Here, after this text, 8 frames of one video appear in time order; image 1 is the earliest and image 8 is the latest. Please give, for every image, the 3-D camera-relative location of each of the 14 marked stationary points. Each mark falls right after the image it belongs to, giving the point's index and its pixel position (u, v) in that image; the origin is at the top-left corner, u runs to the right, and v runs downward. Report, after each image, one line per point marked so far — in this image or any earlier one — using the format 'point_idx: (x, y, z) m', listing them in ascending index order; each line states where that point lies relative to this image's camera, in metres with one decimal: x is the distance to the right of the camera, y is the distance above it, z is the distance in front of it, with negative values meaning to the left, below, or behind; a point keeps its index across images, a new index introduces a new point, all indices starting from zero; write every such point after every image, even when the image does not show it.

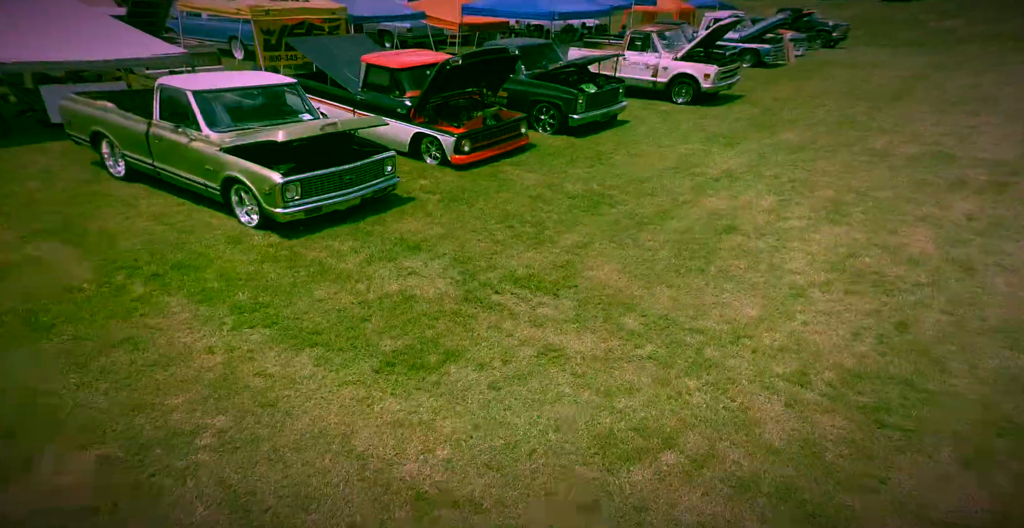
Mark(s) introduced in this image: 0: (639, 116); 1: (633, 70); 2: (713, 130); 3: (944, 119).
0: (+2.7, +3.1, +12.5) m
1: (+3.0, +5.0, +15.0) m
2: (+3.7, +2.4, +11.0) m
3: (+9.1, +3.1, +12.1) m
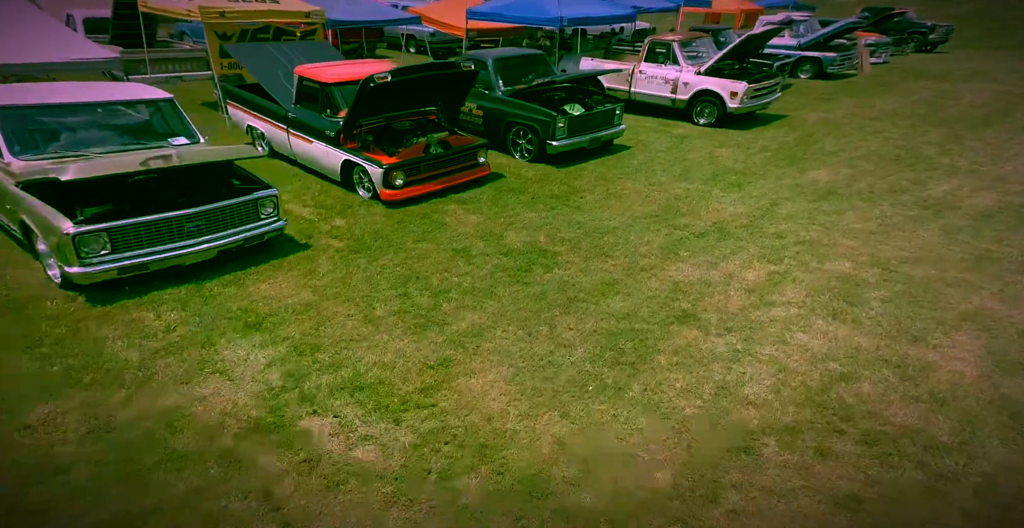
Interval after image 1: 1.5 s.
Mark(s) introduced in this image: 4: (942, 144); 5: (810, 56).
0: (+2.5, +2.3, +11.0) m
1: (+3.1, +4.1, +13.5) m
2: (+3.4, +1.6, +9.5) m
3: (+8.9, +1.9, +10.1) m
4: (+8.5, +2.4, +11.5) m
5: (+12.9, +8.9, +23.9) m
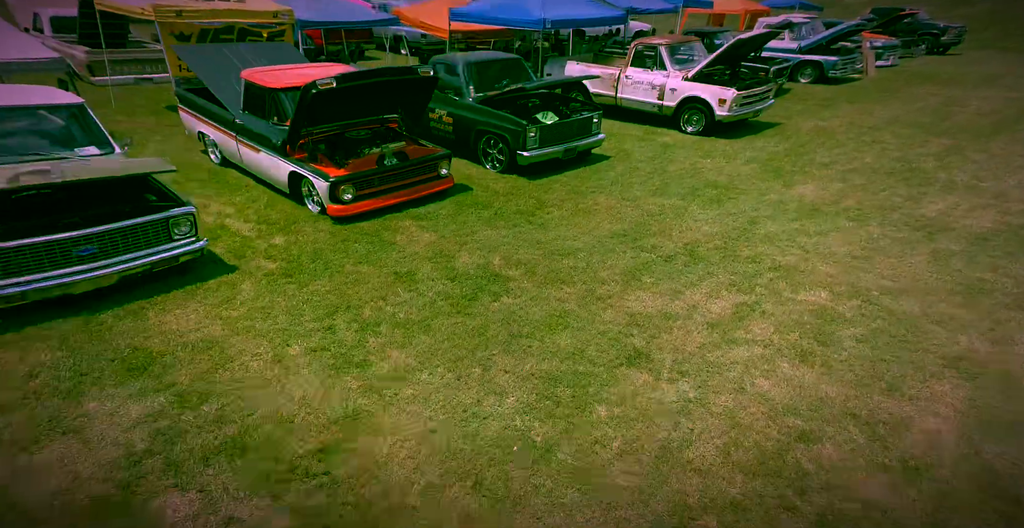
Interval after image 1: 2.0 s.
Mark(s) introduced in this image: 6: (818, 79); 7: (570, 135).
0: (+2.1, +2.0, +10.6) m
1: (+2.7, +3.9, +13.1) m
2: (+3.0, +1.3, +9.0) m
3: (+8.5, +1.5, +9.7) m
4: (+8.1, +2.1, +11.1) m
5: (+12.5, +8.5, +23.4) m
6: (+12.9, +8.0, +23.6) m
7: (+0.8, +1.9, +8.6) m
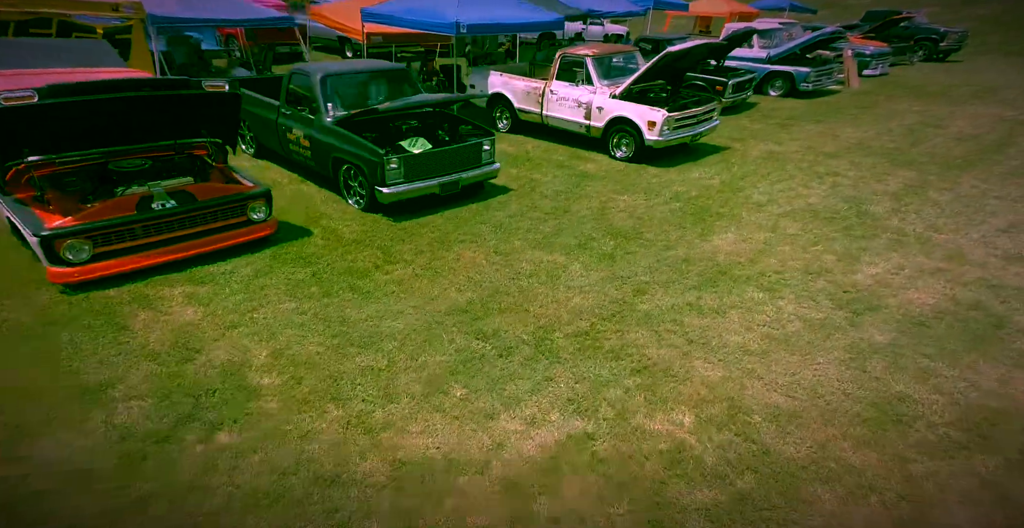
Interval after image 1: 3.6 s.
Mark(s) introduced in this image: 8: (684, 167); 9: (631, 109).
0: (+0.4, +1.3, +9.3) m
1: (+1.0, +3.1, +11.8) m
2: (+1.4, +0.6, +7.7) m
3: (+6.8, +0.6, +8.6) m
4: (+6.4, +1.2, +10.0) m
5: (+10.6, +7.5, +22.5) m
6: (+10.9, +6.9, +22.7) m
7: (-0.8, +1.2, +7.2) m
8: (+3.2, +1.8, +11.2) m
9: (+2.2, +2.9, +10.8) m
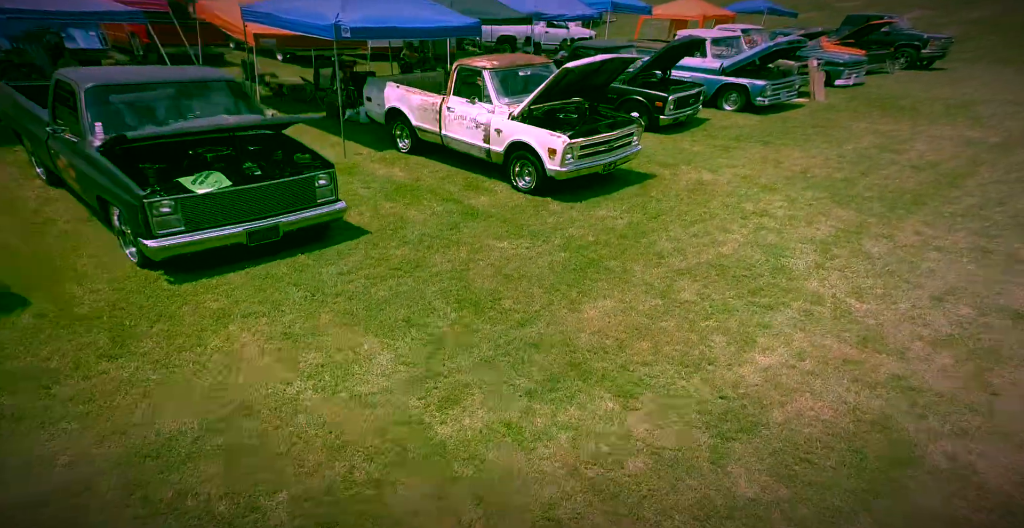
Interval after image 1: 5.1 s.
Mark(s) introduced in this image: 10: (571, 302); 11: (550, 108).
0: (-1.4, +0.6, +7.8) m
1: (-0.9, +2.4, +10.4) m
2: (-0.4, -0.2, +6.3) m
3: (+5.0, -0.3, +7.5) m
4: (+4.5, +0.3, +8.8) m
5: (+8.3, +6.5, +21.5) m
6: (+8.6, +5.9, +21.7) m
7: (-2.5, +0.5, +5.8) m
8: (+1.3, +1.0, +9.9) m
9: (+0.3, +2.1, +9.5) m
10: (+0.6, -0.4, +6.2) m
11: (+0.7, +2.8, +10.5) m
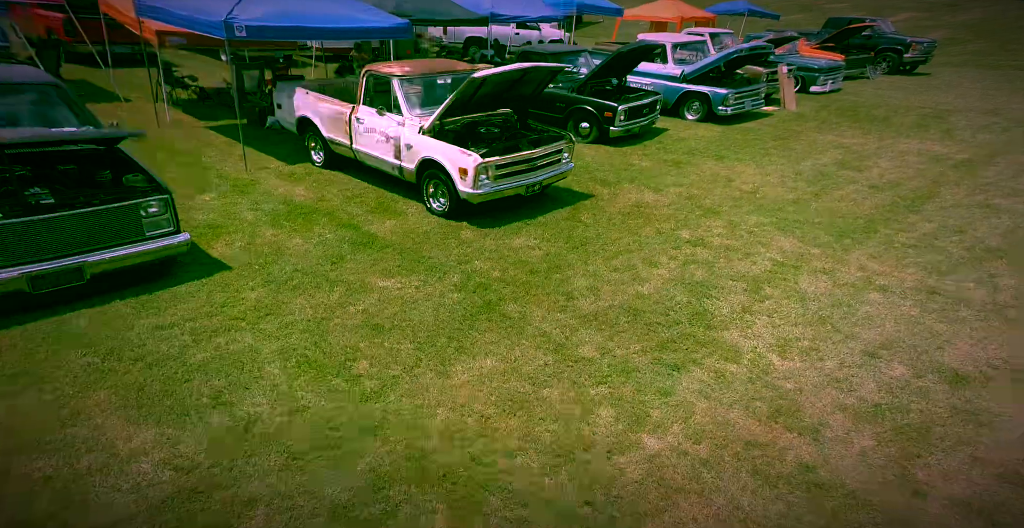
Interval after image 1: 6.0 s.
0: (-2.7, +0.1, +6.8) m
1: (-2.3, +1.9, +9.4) m
2: (-1.7, -0.7, +5.4) m
3: (+3.7, -0.8, +6.7) m
4: (+3.2, -0.2, +8.0) m
5: (+6.6, +6.0, +20.8) m
6: (+6.9, +5.4, +21.0) m
7: (-3.7, +0.1, +4.7) m
8: (0.0, +0.5, +9.0) m
9: (-1.0, +1.6, +8.5) m
10: (-0.7, -0.9, +5.2) m
11: (-0.7, +2.3, +9.5) m
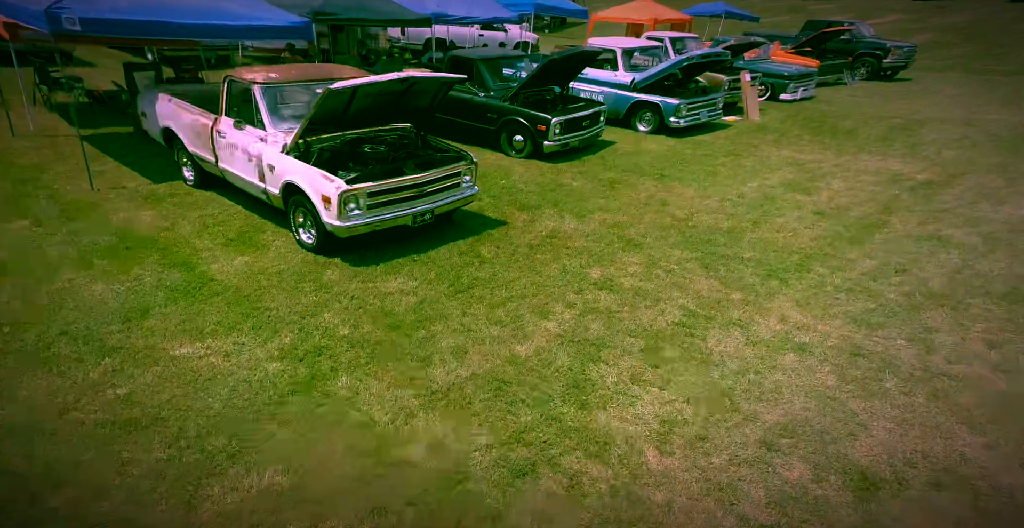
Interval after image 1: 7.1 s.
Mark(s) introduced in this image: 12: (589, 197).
0: (-4.2, -0.4, +5.5) m
1: (-3.9, +1.4, +8.1) m
2: (-3.2, -1.2, +4.1) m
3: (+2.2, -1.4, +5.6) m
4: (+1.6, -0.9, +7.0) m
5: (+4.6, +5.3, +19.9) m
6: (+4.9, +4.7, +20.1) m
7: (-5.2, -0.5, +3.4) m
8: (-1.6, 0.0, +7.8) m
9: (-2.6, +1.1, +7.3) m
10: (-2.1, -1.4, +4.0) m
11: (-2.3, +1.7, +8.3) m
12: (+1.6, +1.4, +12.5) m
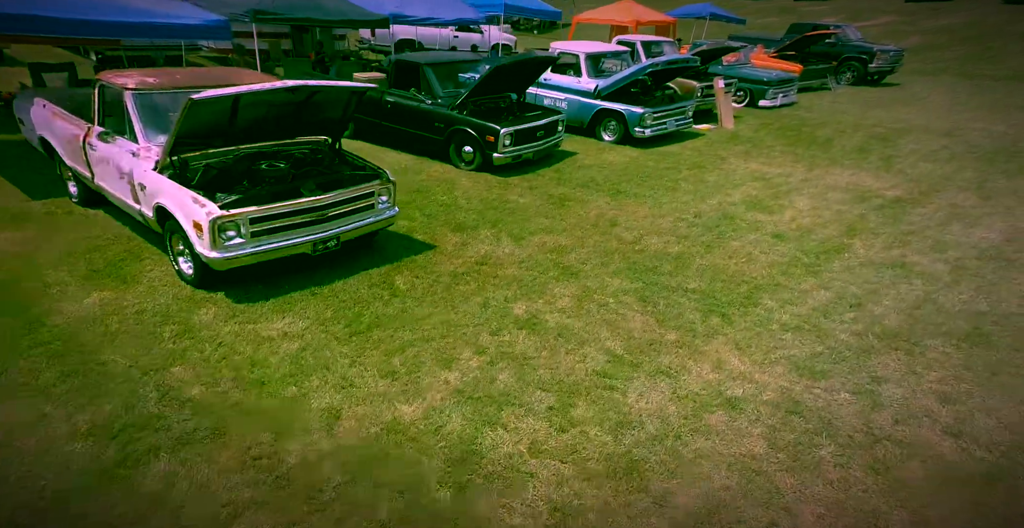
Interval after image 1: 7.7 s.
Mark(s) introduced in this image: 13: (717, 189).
0: (-5.3, -0.8, +4.6) m
1: (-5.0, +1.0, +7.2) m
2: (-4.2, -1.6, +3.2) m
3: (+1.1, -1.9, +4.8) m
4: (+0.5, -1.3, +6.1) m
5: (+3.3, +4.8, +19.1) m
6: (+3.5, +4.2, +19.3) m
7: (-6.2, -0.8, +2.4) m
8: (-2.7, -0.5, +6.9) m
9: (-3.7, +0.6, +6.3) m
10: (-3.2, -1.9, +3.1) m
11: (-3.4, +1.3, +7.4) m
12: (+0.4, +0.9, +11.6) m
13: (+5.4, +2.0, +15.7) m
